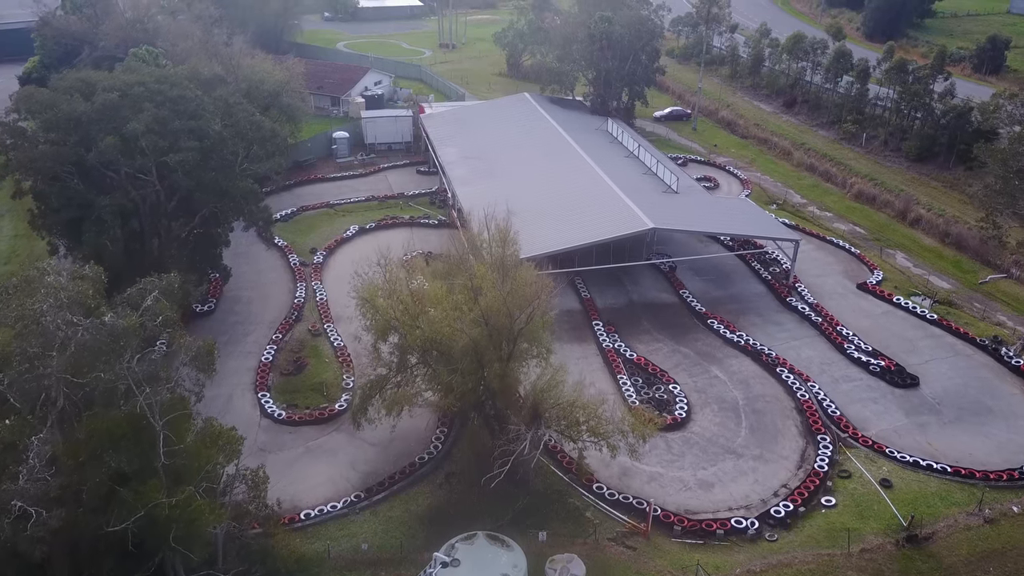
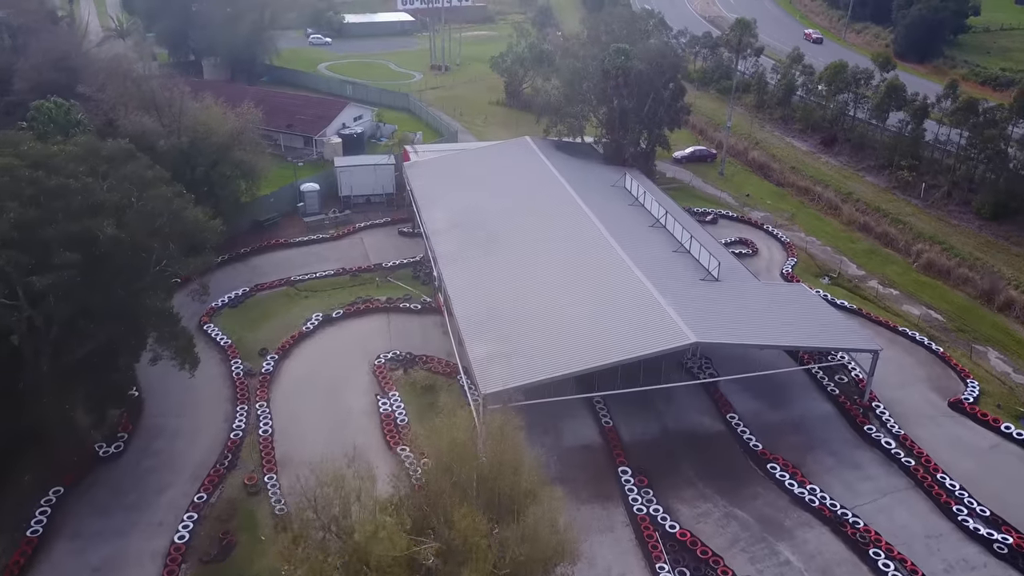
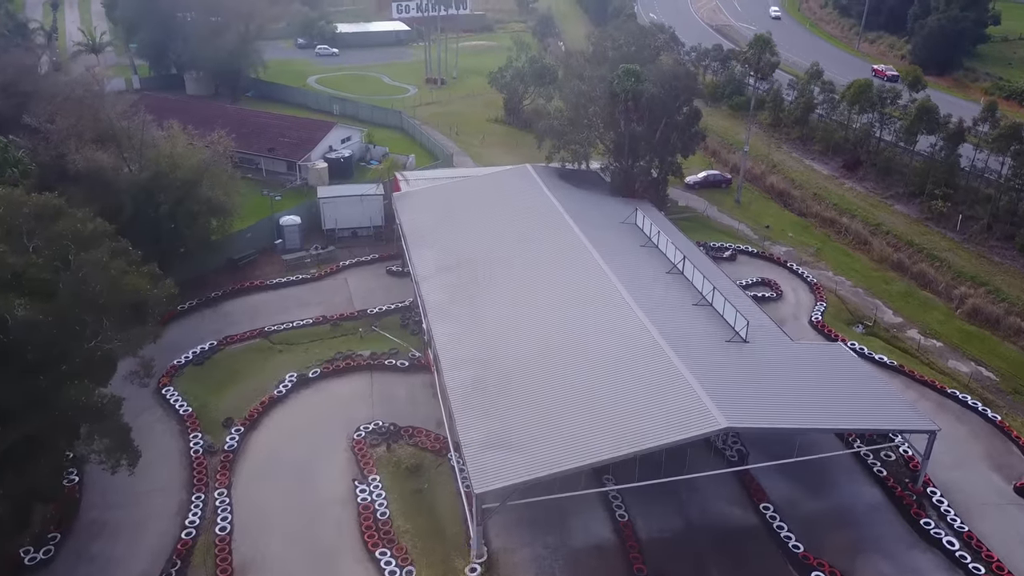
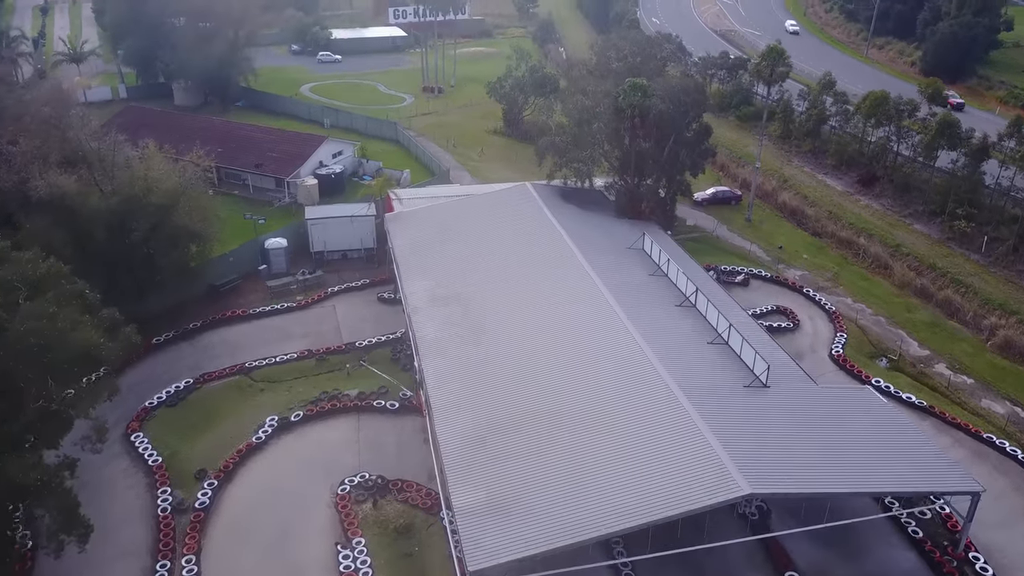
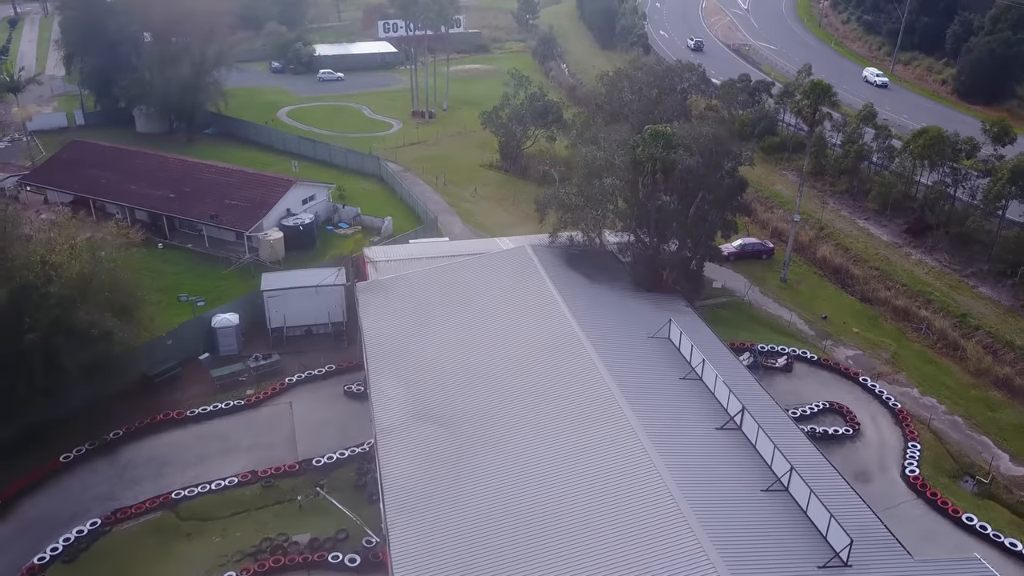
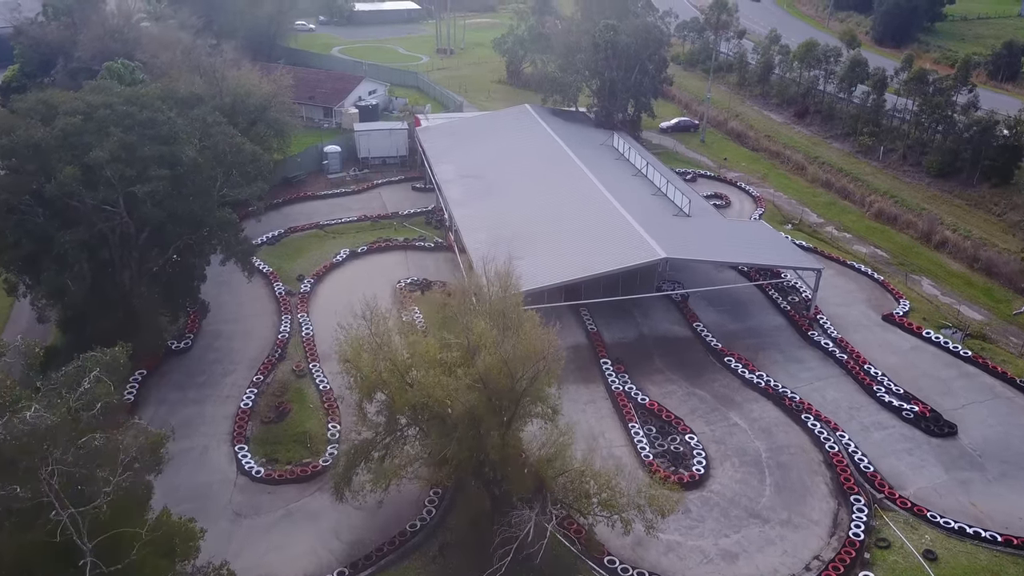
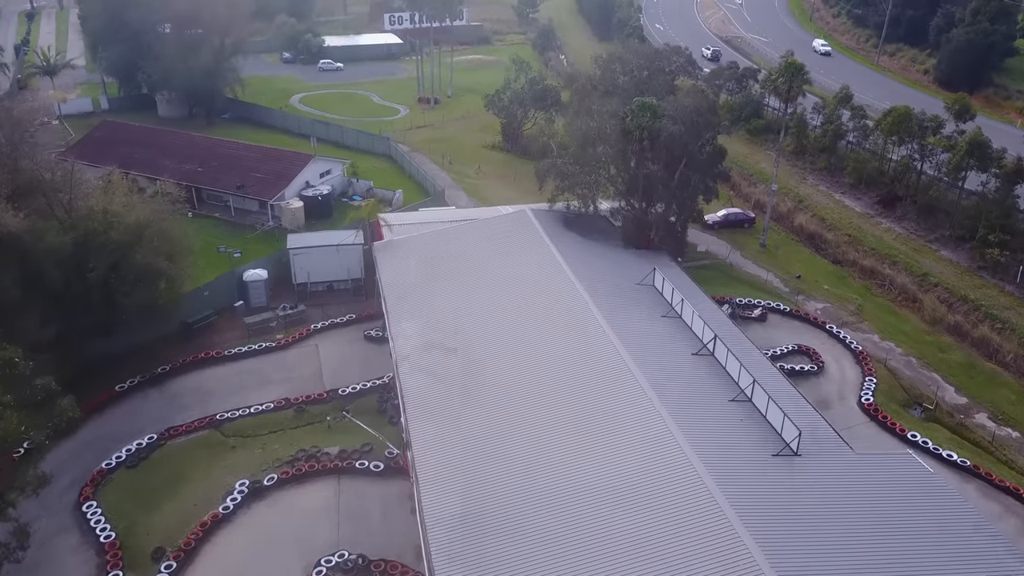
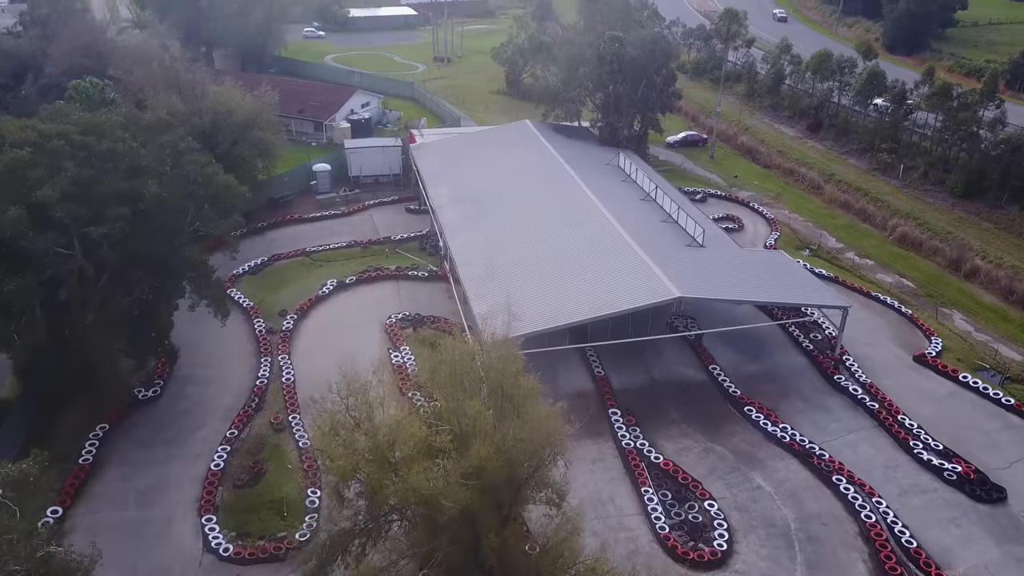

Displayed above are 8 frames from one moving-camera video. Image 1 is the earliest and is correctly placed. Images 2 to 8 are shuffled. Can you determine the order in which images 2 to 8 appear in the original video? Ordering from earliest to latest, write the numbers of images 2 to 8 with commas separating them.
6, 8, 2, 3, 4, 7, 5
